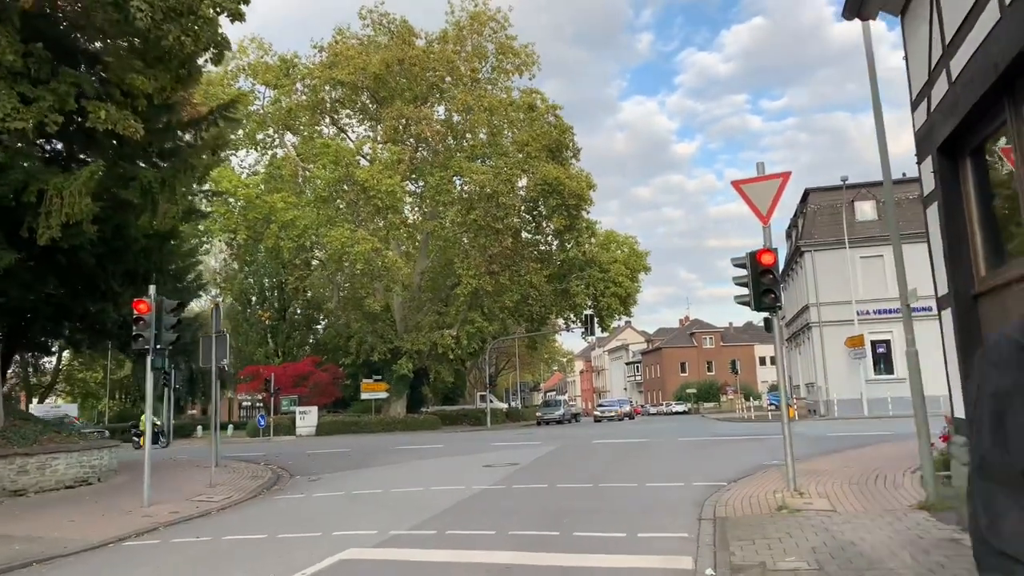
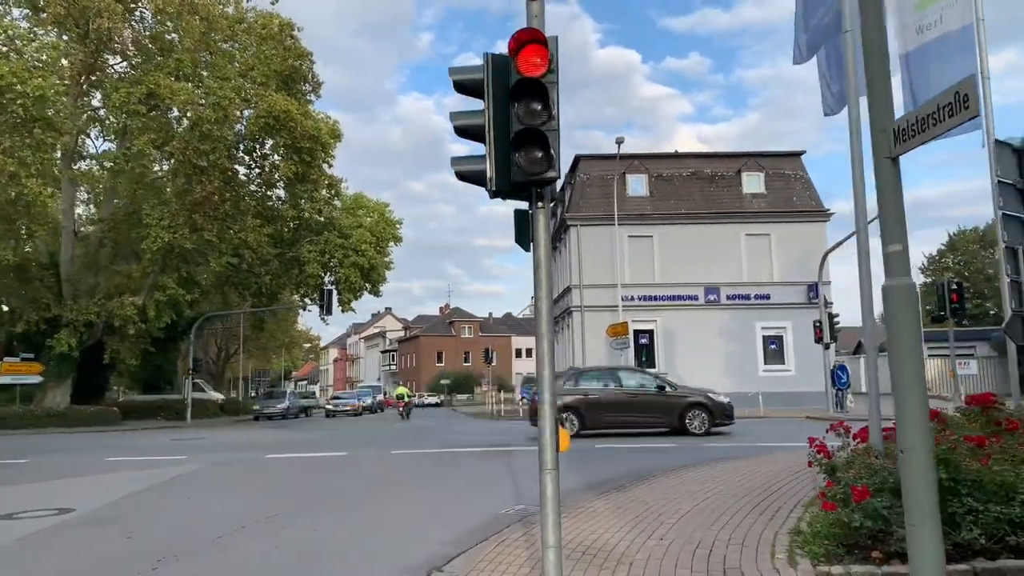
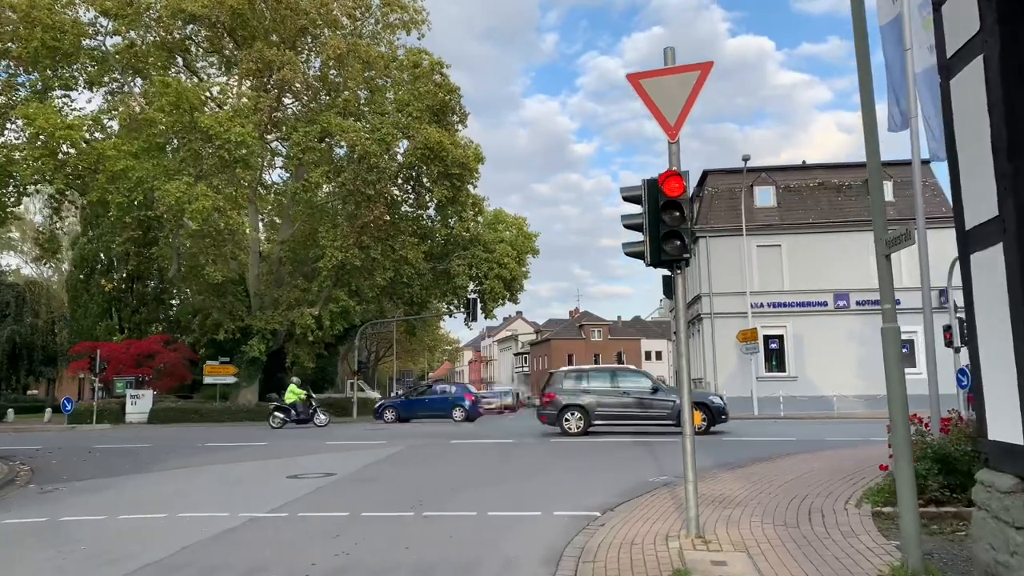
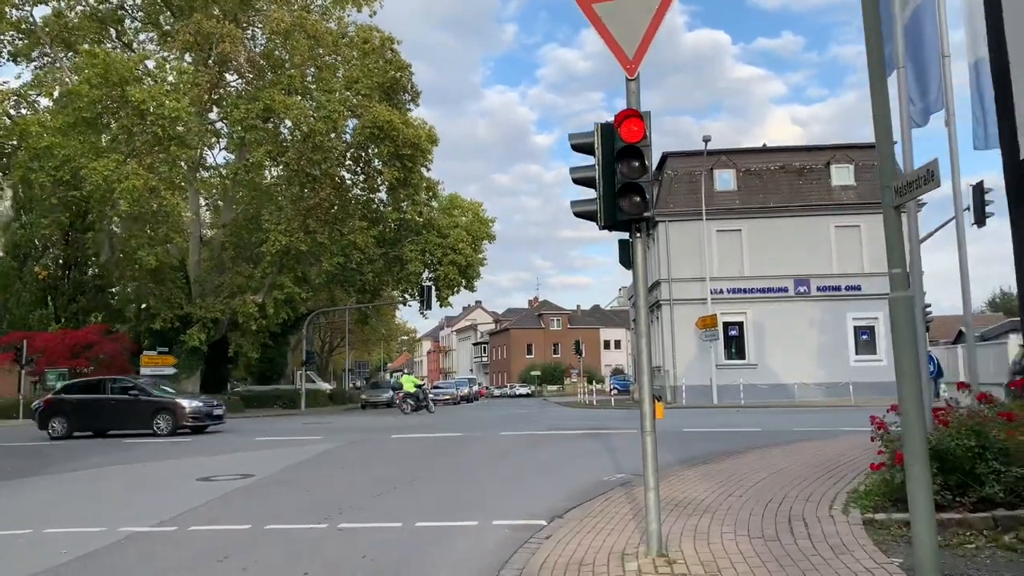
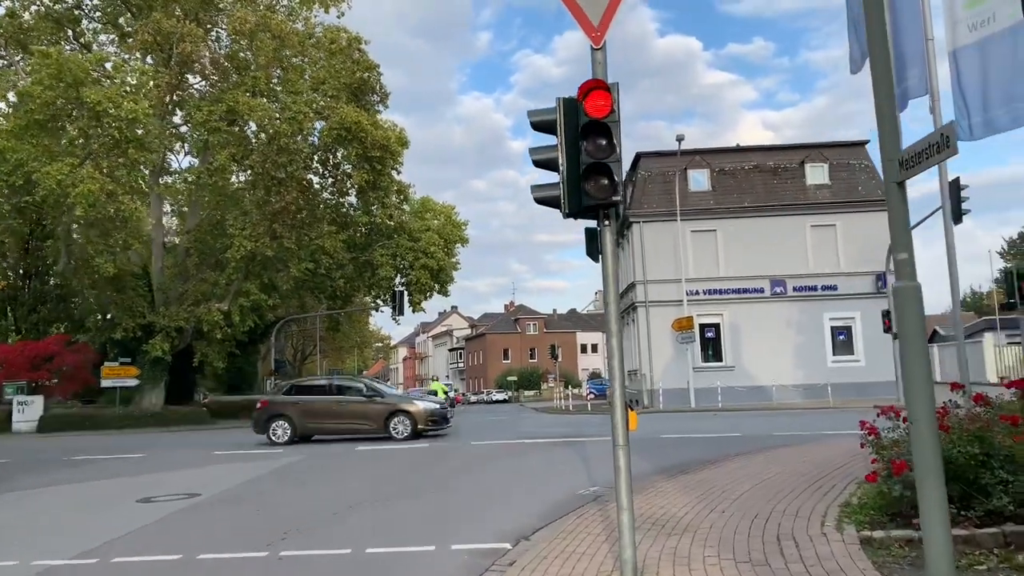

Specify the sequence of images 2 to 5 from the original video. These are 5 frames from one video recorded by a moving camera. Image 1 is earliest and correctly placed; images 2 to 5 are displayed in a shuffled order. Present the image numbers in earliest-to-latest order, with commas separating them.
3, 4, 5, 2
